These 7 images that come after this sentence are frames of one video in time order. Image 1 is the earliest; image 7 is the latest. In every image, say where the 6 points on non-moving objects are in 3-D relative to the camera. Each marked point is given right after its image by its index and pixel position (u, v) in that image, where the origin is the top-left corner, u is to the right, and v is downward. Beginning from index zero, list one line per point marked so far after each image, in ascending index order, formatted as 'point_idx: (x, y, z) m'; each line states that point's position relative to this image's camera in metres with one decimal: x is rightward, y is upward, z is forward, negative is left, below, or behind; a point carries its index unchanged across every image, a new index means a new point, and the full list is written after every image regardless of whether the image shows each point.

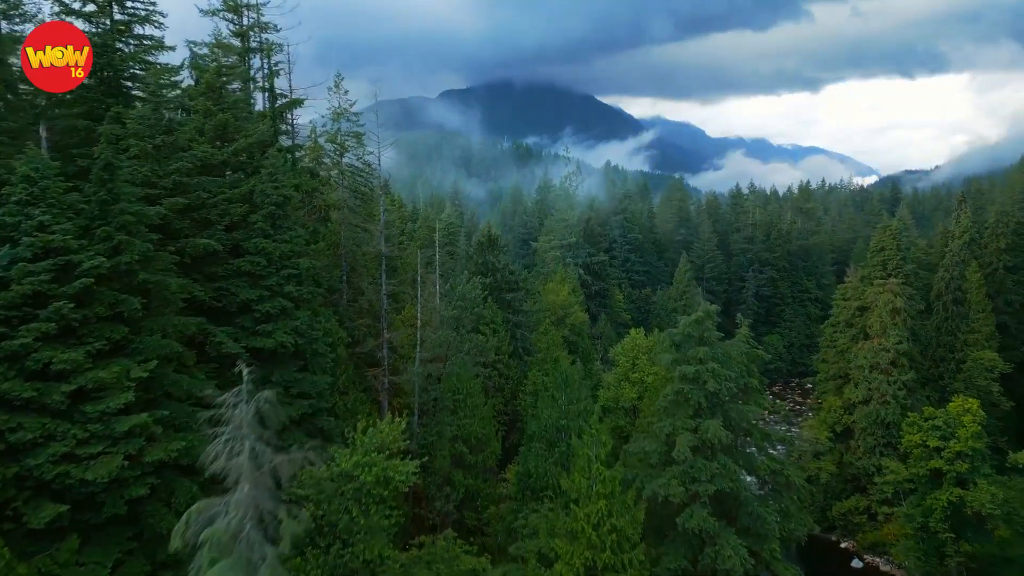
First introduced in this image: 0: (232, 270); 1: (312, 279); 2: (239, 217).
0: (-9.3, +0.6, +14.9) m
1: (-7.7, +0.4, +17.1) m
2: (-9.3, +2.4, +15.3) m
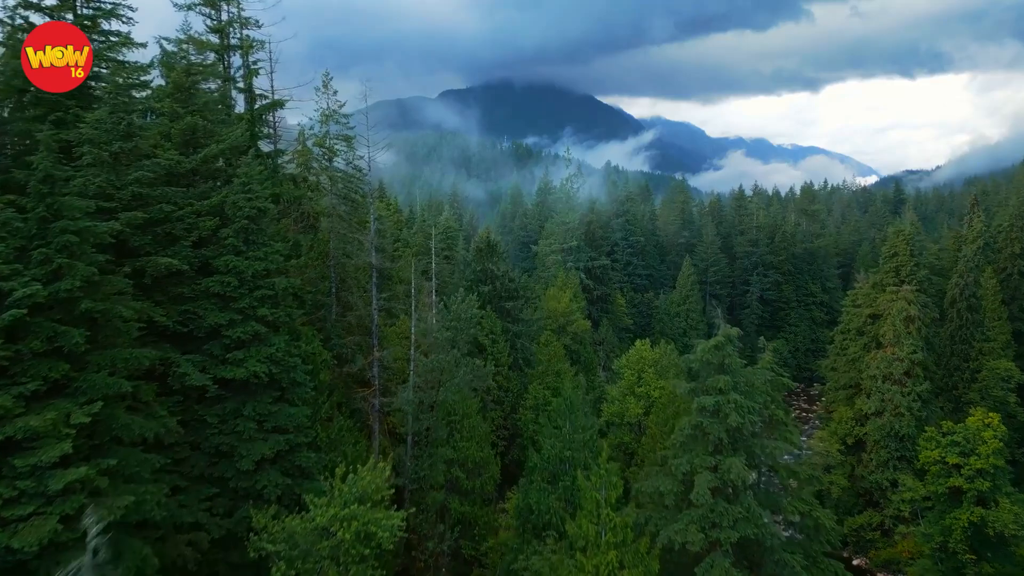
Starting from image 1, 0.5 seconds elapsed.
0: (-9.3, -0.1, +13.3) m
1: (-7.7, -0.3, +15.6) m
2: (-9.3, +1.7, +13.8) m
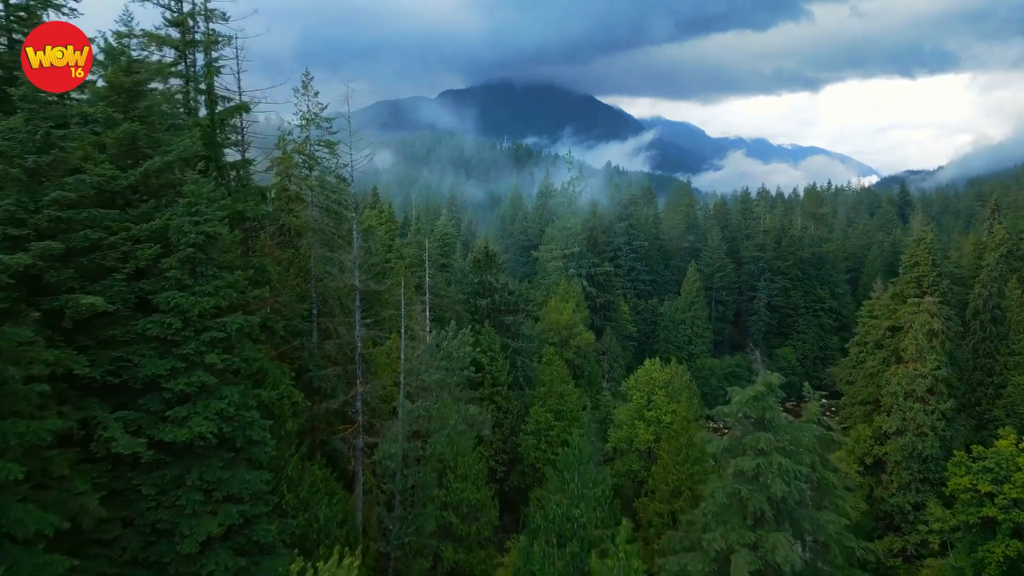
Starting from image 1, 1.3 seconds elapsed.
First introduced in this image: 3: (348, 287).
0: (-9.3, -1.1, +11.1) m
1: (-7.7, -1.4, +13.3) m
2: (-9.3, +0.7, +11.5) m
3: (-6.9, 0.0, +18.7) m
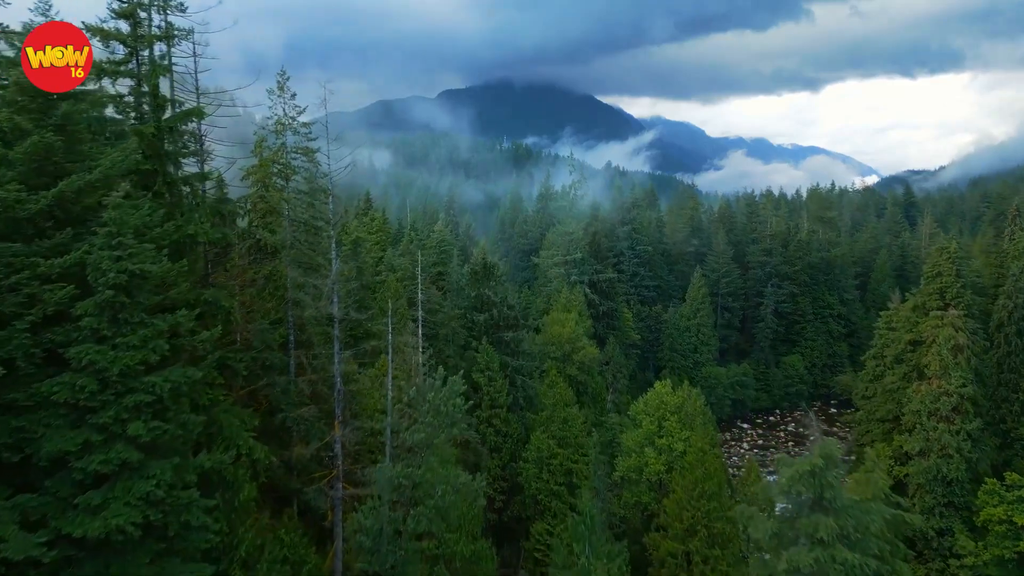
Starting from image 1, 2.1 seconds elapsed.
0: (-9.3, -2.2, +8.8) m
1: (-7.7, -2.4, +11.1) m
2: (-9.4, -0.4, +9.3) m
3: (-6.9, -1.0, +16.5) m
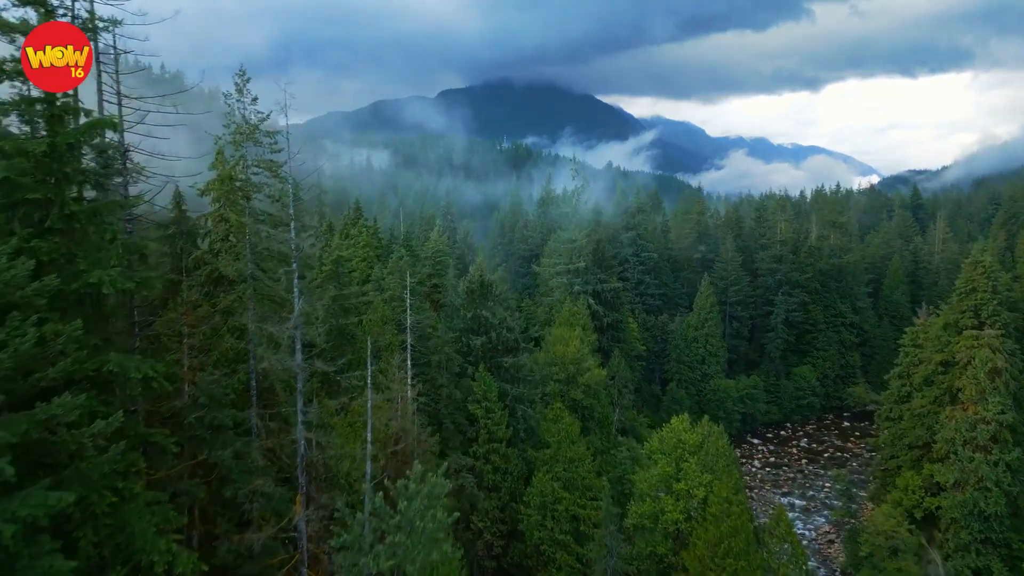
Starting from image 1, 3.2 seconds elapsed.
0: (-9.3, -3.6, +6.0) m
1: (-7.7, -3.8, +8.2) m
2: (-9.4, -1.7, +6.4) m
3: (-6.9, -2.4, +13.6) m
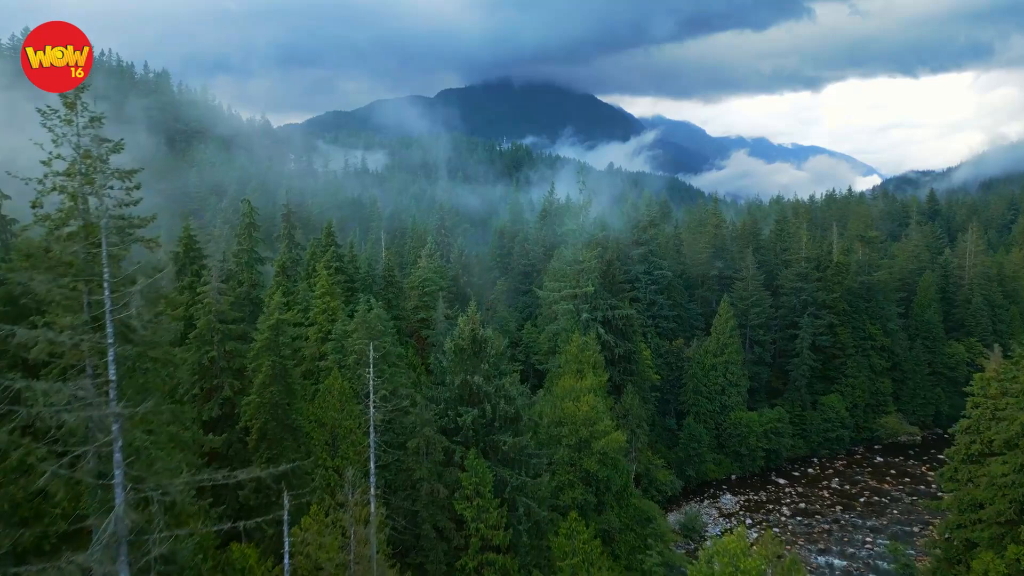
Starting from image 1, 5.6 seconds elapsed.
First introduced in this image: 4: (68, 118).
0: (-9.4, -6.7, -0.3) m
1: (-7.8, -6.9, +1.9) m
2: (-9.4, -4.9, +0.1) m
3: (-6.9, -5.5, +7.3) m
4: (-10.0, +3.9, +10.2) m
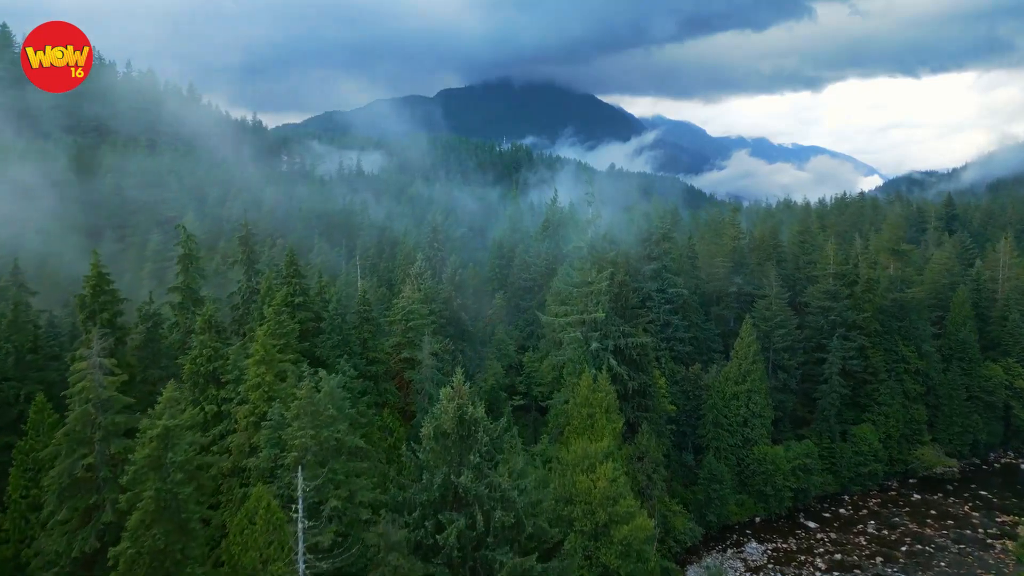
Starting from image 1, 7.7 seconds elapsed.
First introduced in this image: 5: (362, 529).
0: (-9.4, -9.3, -6.3) m
1: (-7.8, -9.5, -4.0) m
2: (-9.4, -7.5, -5.9) m
3: (-7.0, -8.1, +1.3) m
4: (-10.1, +1.3, +4.2) m
5: (-5.1, -8.8, +16.7) m
